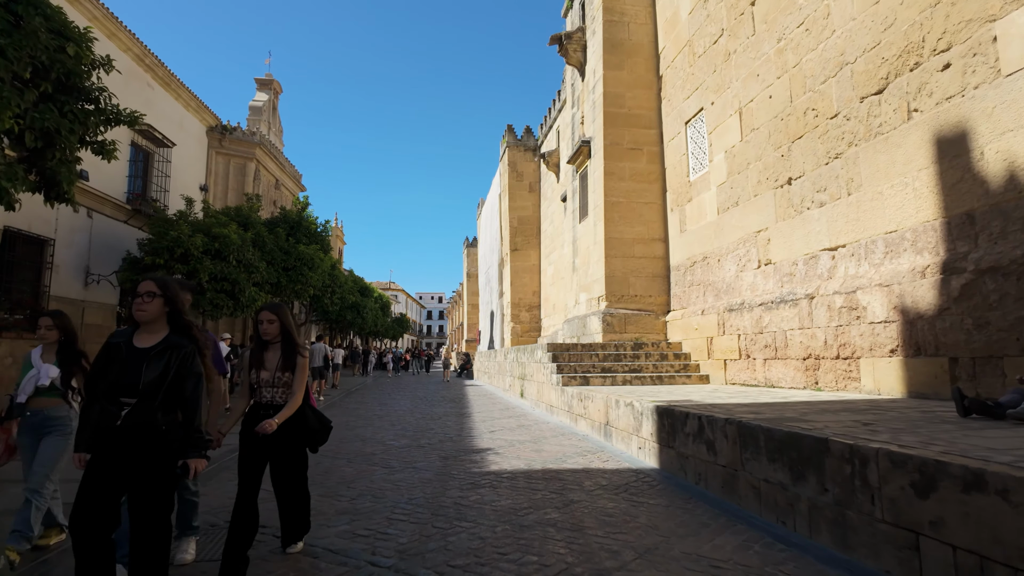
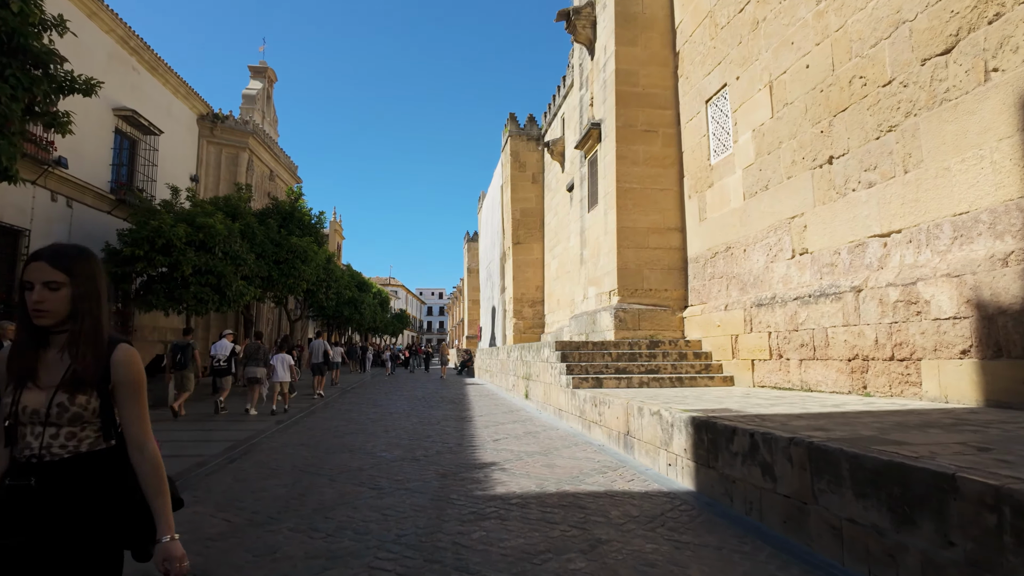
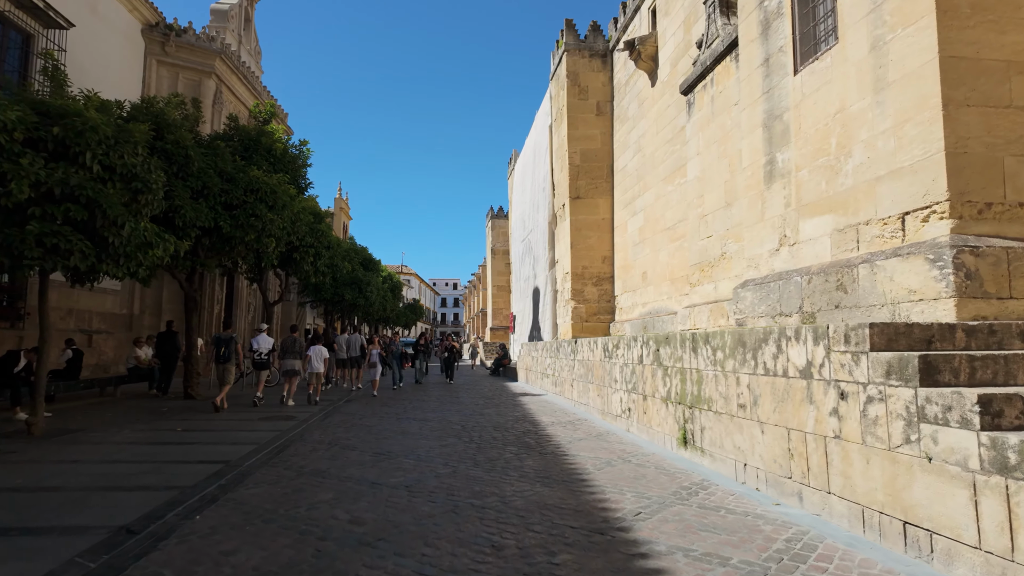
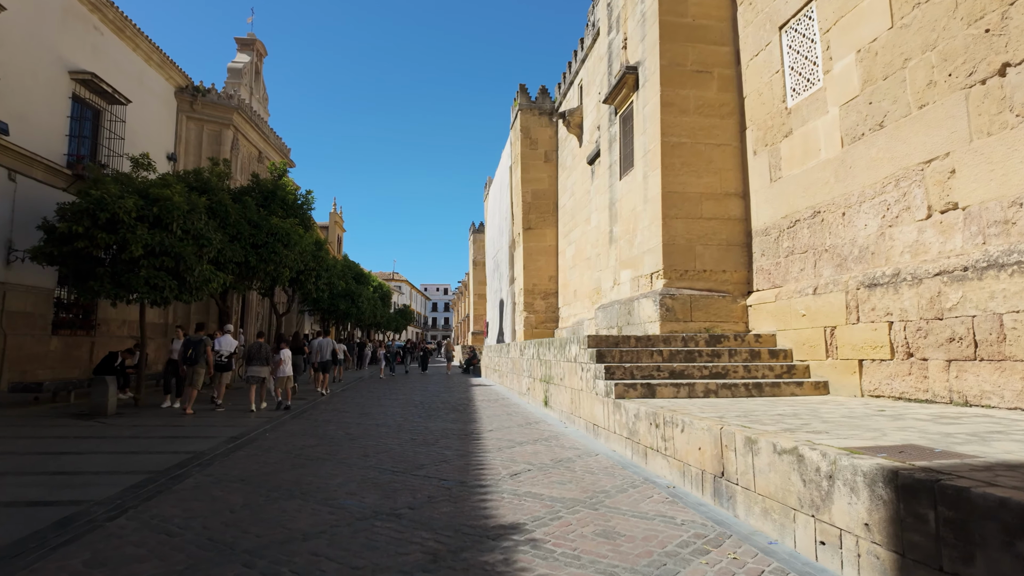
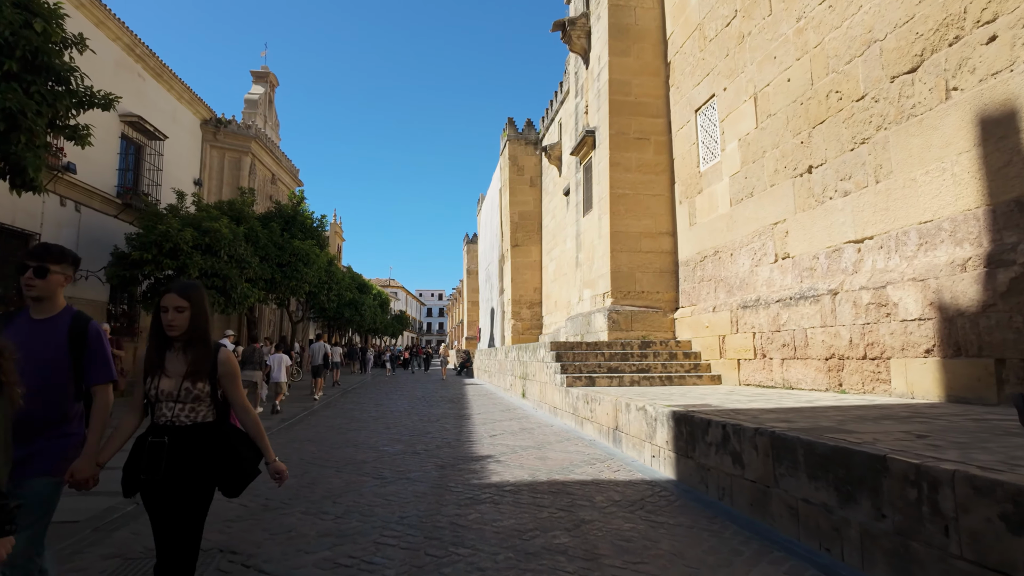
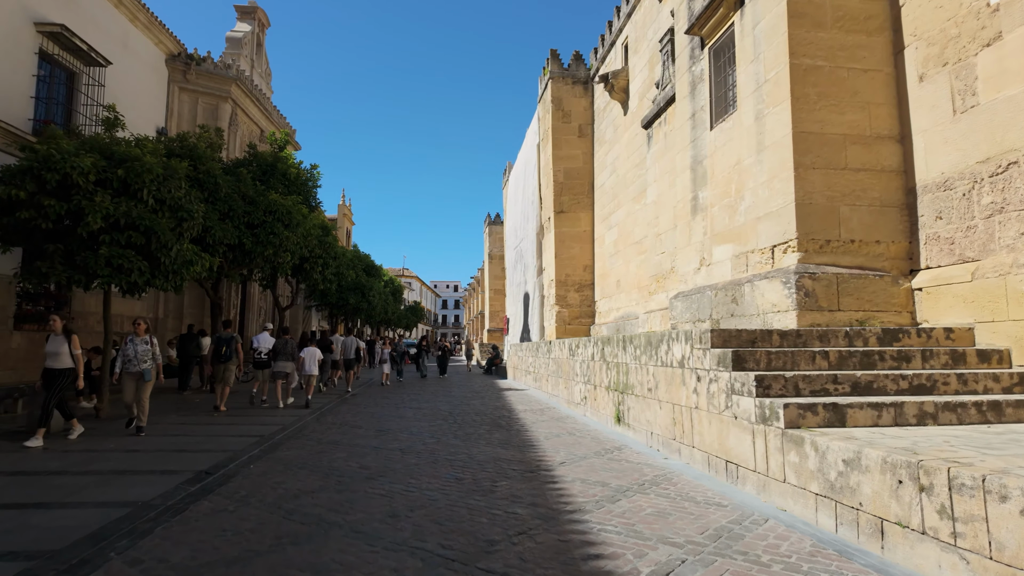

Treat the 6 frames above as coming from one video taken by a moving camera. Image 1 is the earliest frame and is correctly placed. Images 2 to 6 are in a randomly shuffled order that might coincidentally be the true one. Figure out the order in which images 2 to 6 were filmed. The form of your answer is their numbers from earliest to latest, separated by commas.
5, 2, 4, 6, 3
